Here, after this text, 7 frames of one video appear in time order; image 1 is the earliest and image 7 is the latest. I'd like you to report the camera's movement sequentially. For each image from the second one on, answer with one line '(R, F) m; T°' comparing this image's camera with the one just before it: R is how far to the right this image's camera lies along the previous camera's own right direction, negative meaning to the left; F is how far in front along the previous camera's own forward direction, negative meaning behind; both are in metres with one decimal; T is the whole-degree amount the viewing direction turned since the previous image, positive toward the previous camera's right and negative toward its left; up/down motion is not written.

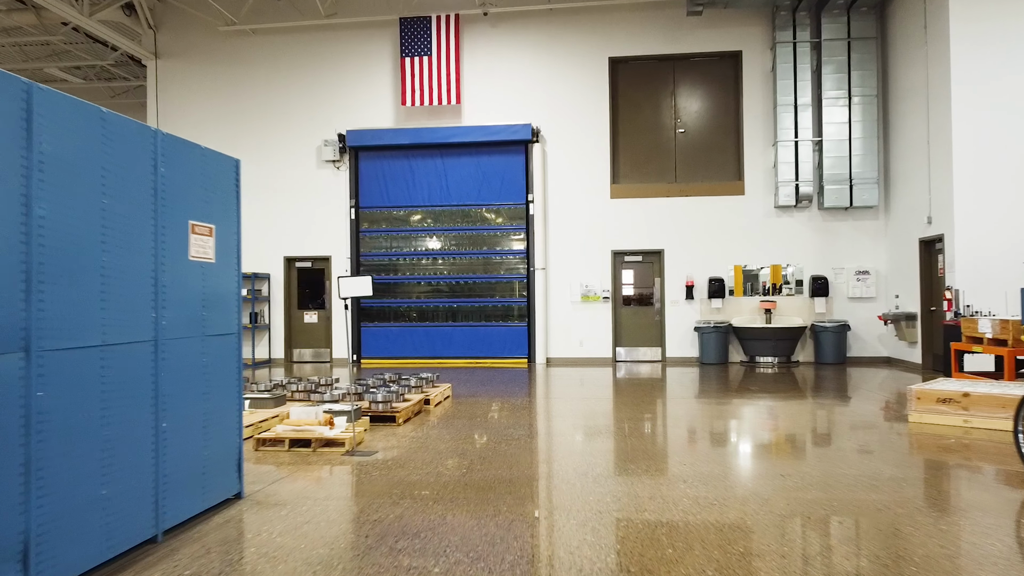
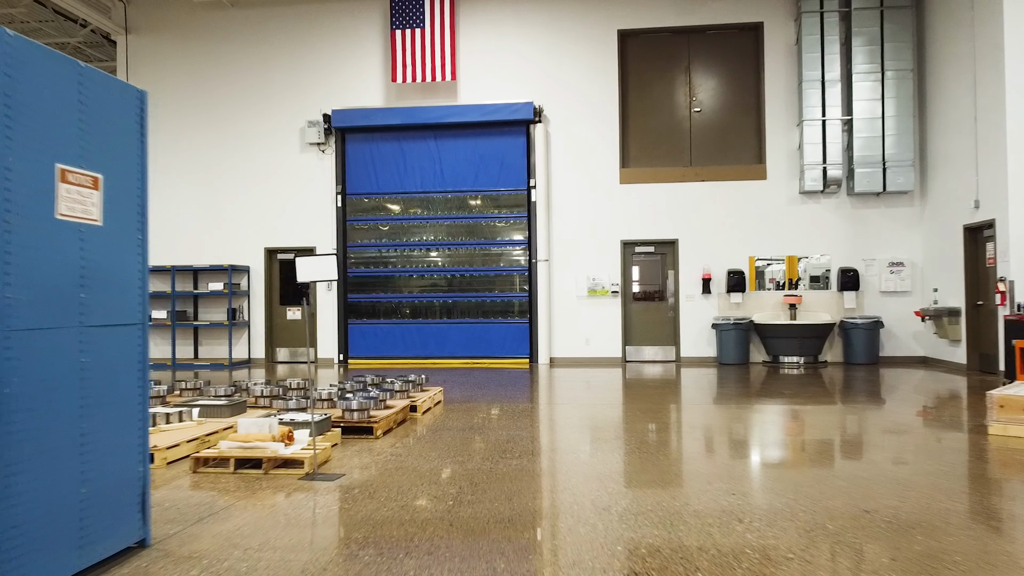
(0.0, +0.9) m; 0°
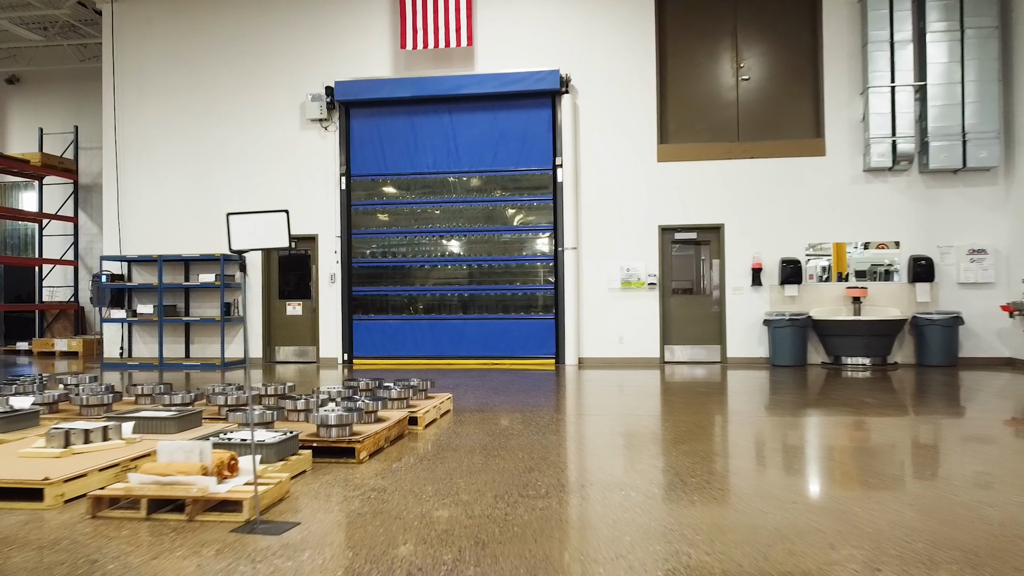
(0.0, +1.0) m; -2°
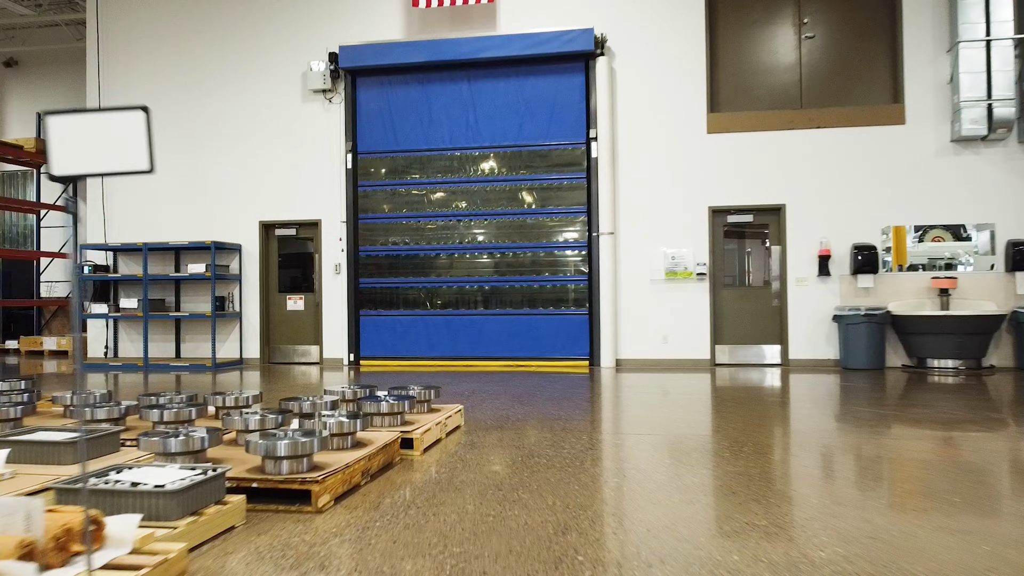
(0.0, +1.0) m; -2°
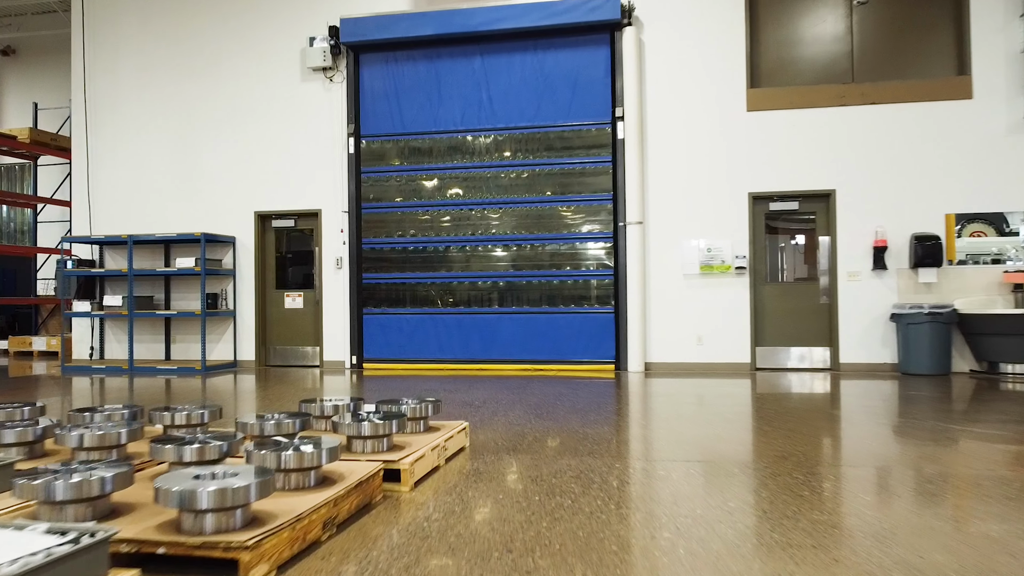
(0.0, +0.7) m; -1°
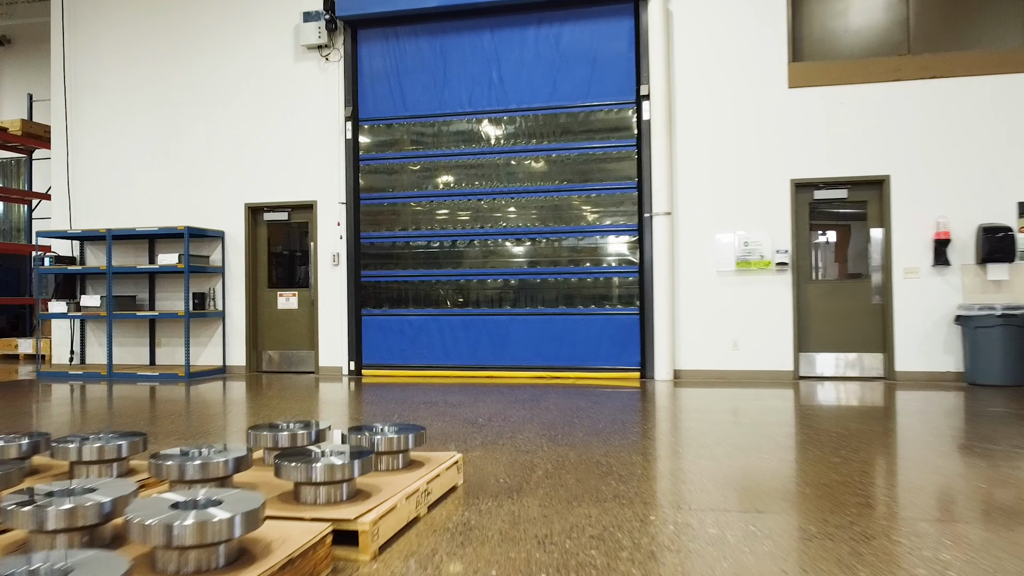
(0.0, +0.7) m; -1°
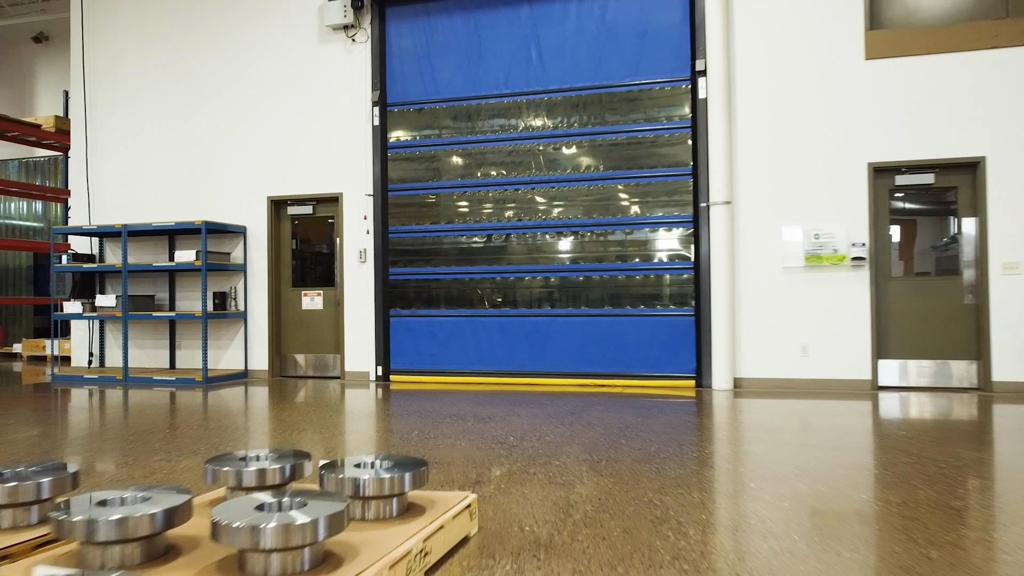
(0.0, +0.6) m; -3°
